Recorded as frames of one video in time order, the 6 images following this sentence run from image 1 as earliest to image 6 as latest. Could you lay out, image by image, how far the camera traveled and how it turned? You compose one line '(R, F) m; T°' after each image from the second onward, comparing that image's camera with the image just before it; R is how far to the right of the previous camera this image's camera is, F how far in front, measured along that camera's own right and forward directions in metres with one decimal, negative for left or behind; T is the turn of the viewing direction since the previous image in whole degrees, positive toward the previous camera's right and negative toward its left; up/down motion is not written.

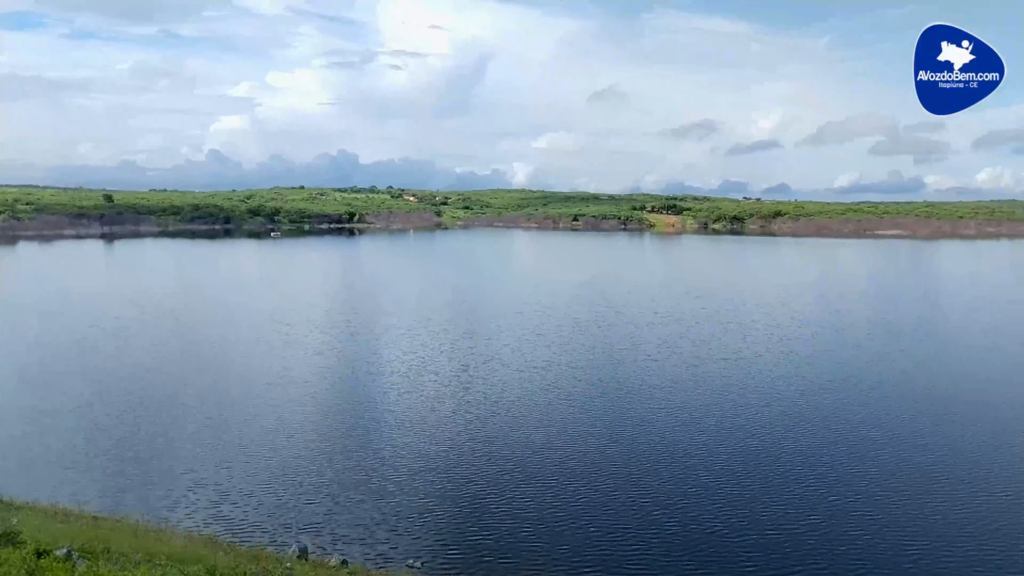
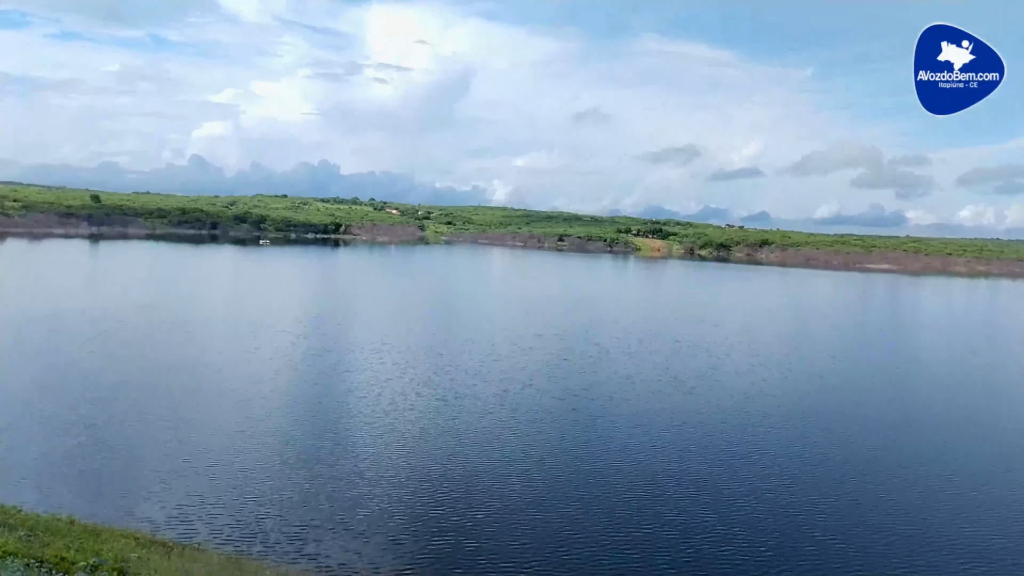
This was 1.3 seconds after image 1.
(-0.7, -0.2) m; +2°
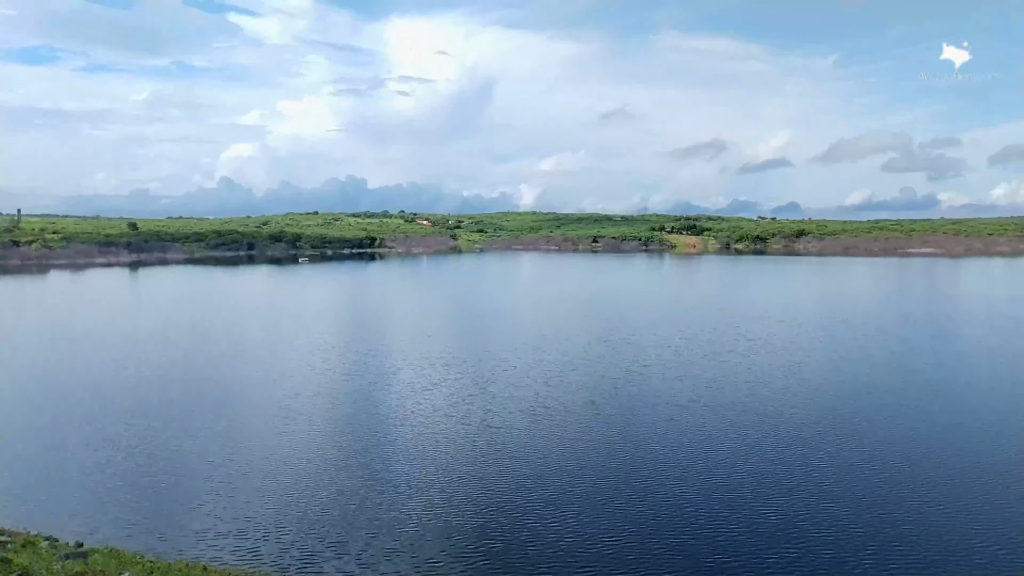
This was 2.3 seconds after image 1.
(-0.6, +0.7) m; -2°
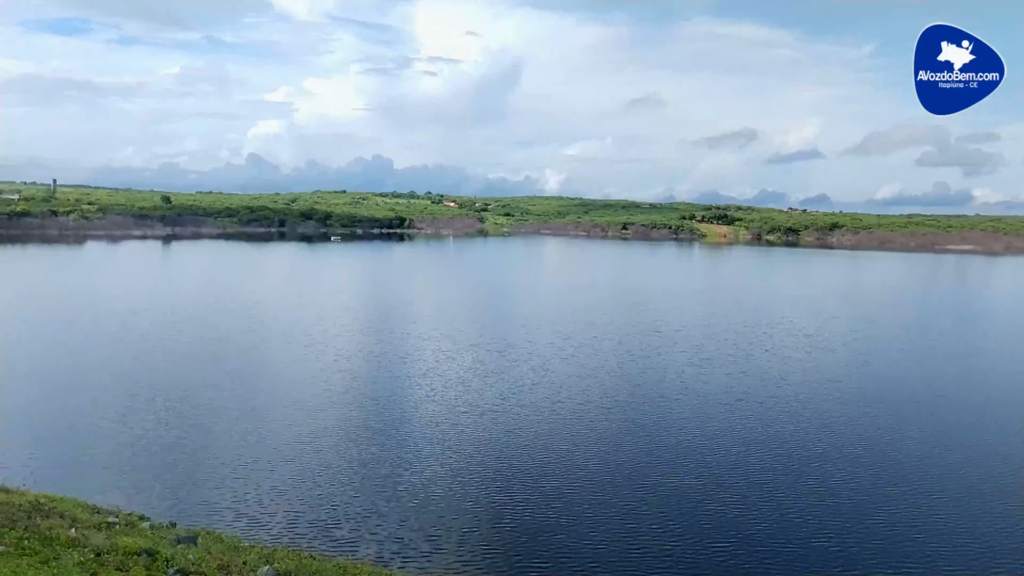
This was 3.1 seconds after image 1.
(-0.7, +0.5) m; -1°
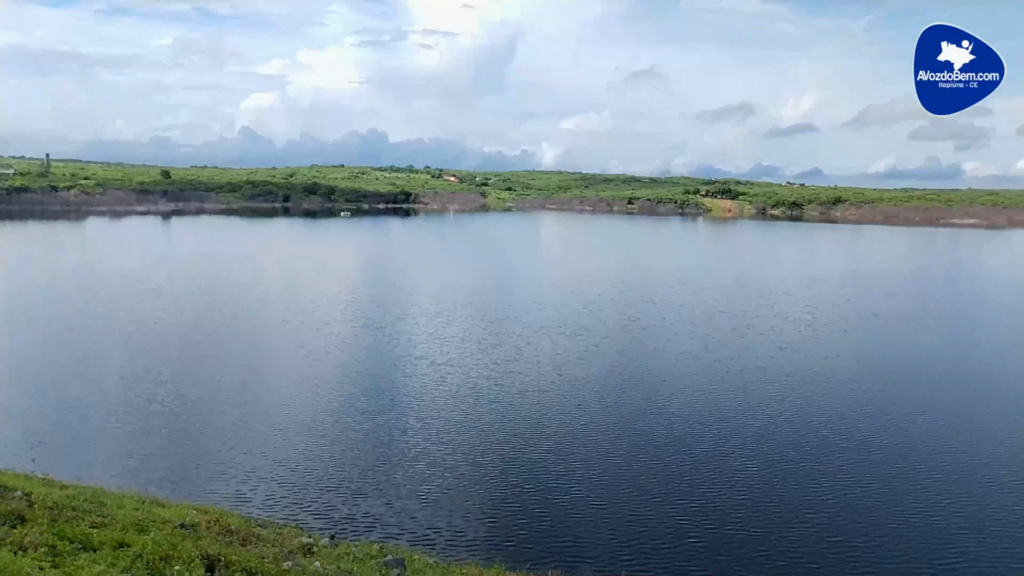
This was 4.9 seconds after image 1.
(-1.1, +1.2) m; 0°
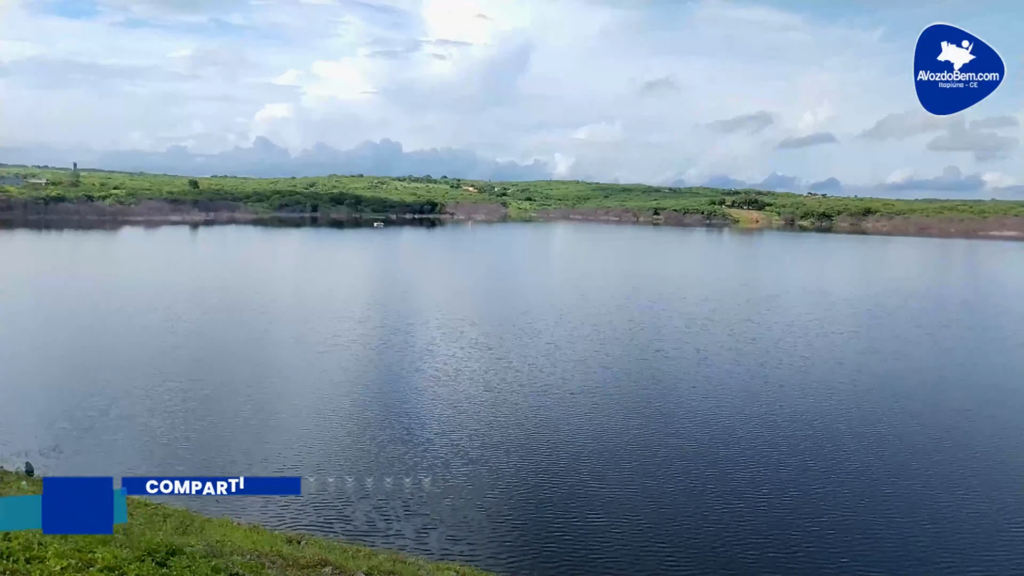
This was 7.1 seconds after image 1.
(-1.5, +1.1) m; -1°
